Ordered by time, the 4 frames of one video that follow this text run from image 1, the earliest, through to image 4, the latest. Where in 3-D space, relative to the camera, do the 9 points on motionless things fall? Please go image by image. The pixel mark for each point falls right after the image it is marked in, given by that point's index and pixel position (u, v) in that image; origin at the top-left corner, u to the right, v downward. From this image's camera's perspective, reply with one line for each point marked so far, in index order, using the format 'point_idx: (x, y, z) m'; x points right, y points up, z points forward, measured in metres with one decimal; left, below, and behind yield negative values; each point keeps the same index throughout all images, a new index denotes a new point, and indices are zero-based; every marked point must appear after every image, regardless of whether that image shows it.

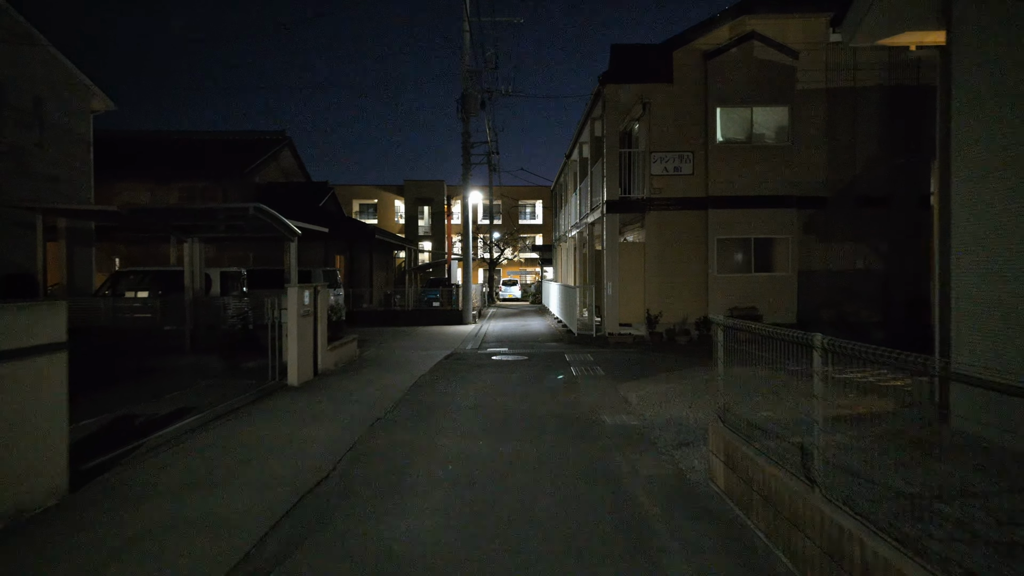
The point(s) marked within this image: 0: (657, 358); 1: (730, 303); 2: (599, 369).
0: (+2.8, -1.4, +13.8) m
1: (+5.1, -0.4, +16.6) m
2: (+1.5, -1.4, +12.2) m
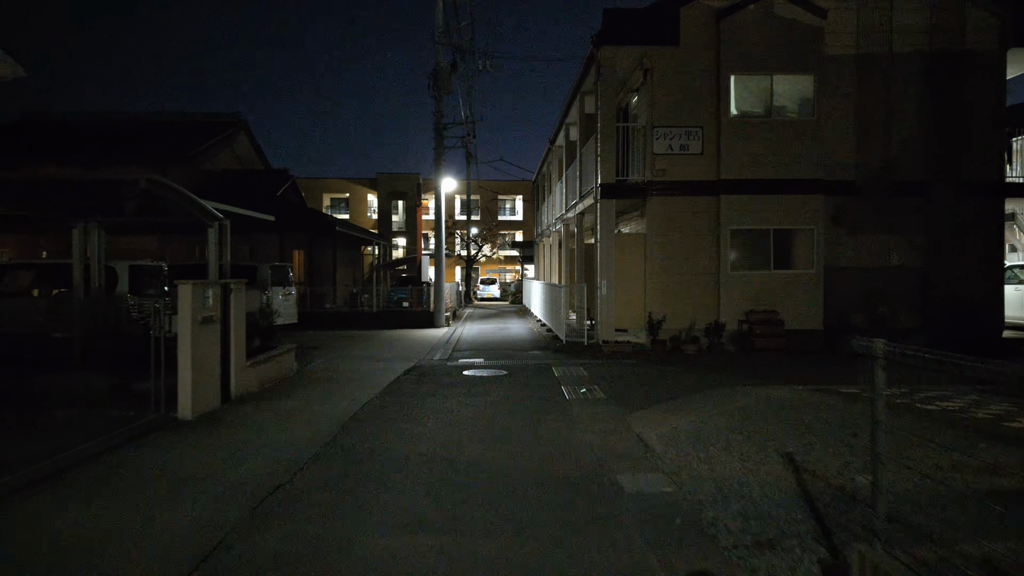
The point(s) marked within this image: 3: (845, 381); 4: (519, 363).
0: (+2.5, -1.3, +11.2) m
1: (+4.6, -0.4, +14.2) m
2: (+1.2, -1.4, +9.7) m
3: (+4.8, -1.4, +10.3) m
4: (+0.1, -1.3, +12.5) m
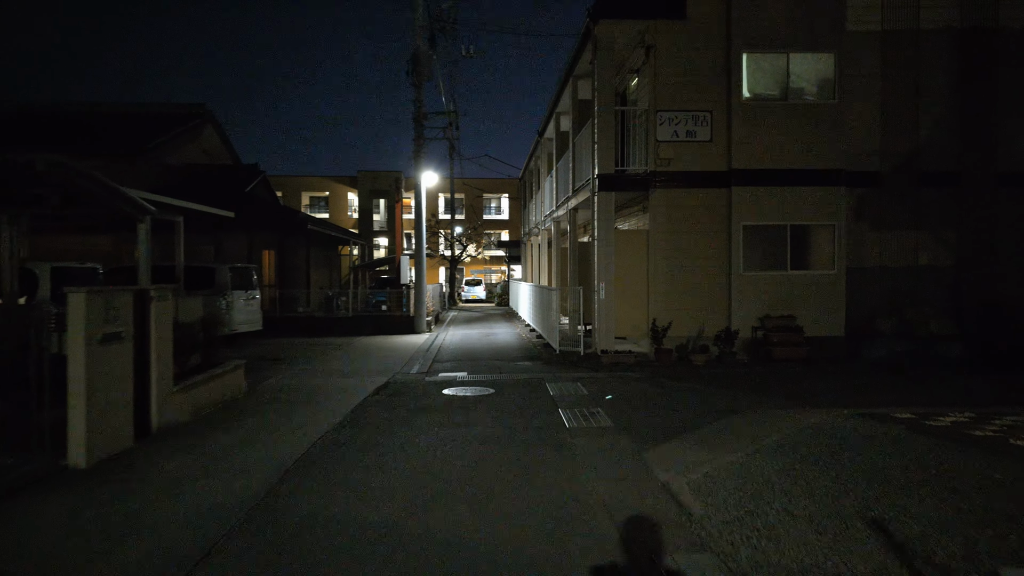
0: (+2.3, -1.4, +9.7) m
1: (+4.4, -0.4, +12.7) m
2: (+1.0, -1.4, +8.1) m
3: (+4.7, -1.4, +8.8) m
4: (-0.1, -1.4, +10.9) m
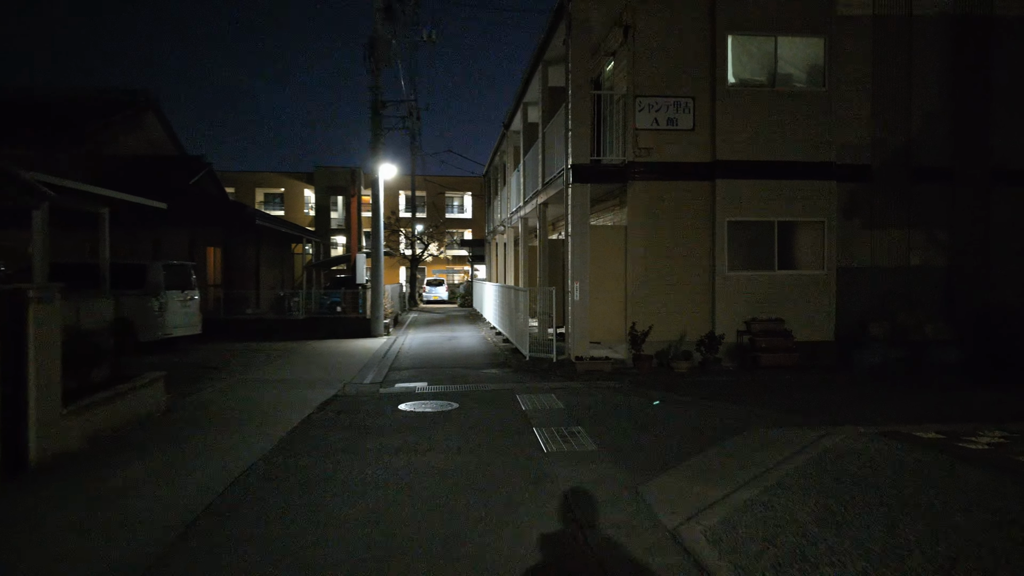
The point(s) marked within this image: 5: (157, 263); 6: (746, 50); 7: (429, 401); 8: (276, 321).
0: (+1.9, -1.4, +8.7) m
1: (+3.8, -0.4, +11.8) m
2: (+0.7, -1.5, +7.0) m
3: (+4.3, -1.4, +7.9) m
4: (-0.5, -1.4, +9.8) m
5: (-7.0, +0.5, +14.0) m
6: (+3.9, +4.0, +11.9) m
7: (-1.1, -1.4, +9.1) m
8: (-6.3, -0.9, +19.0) m
